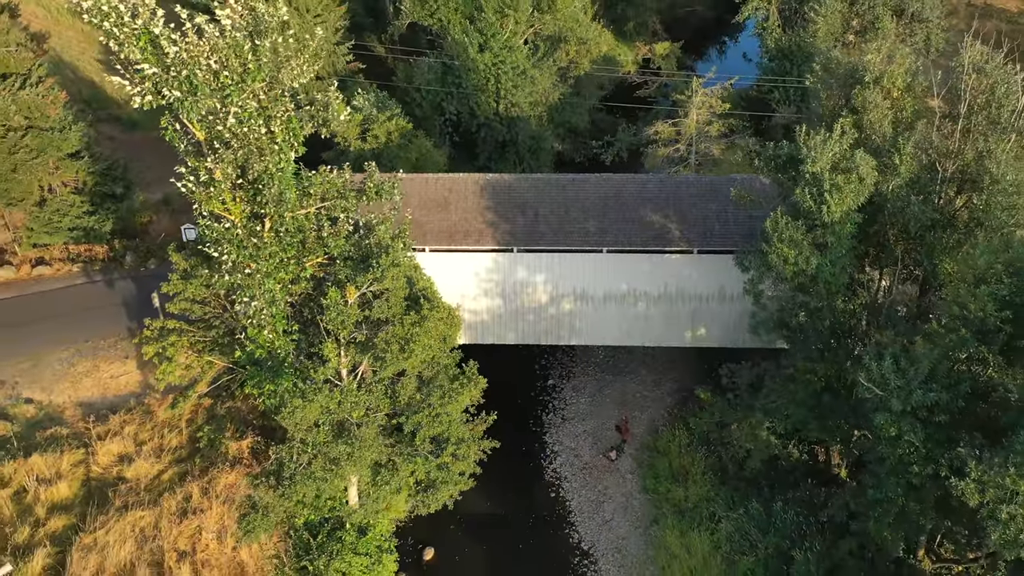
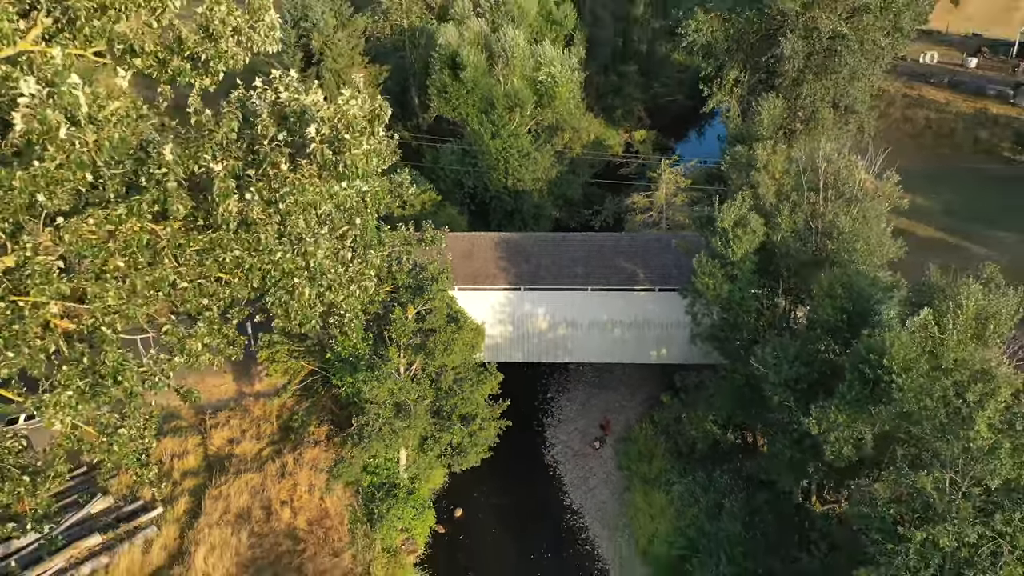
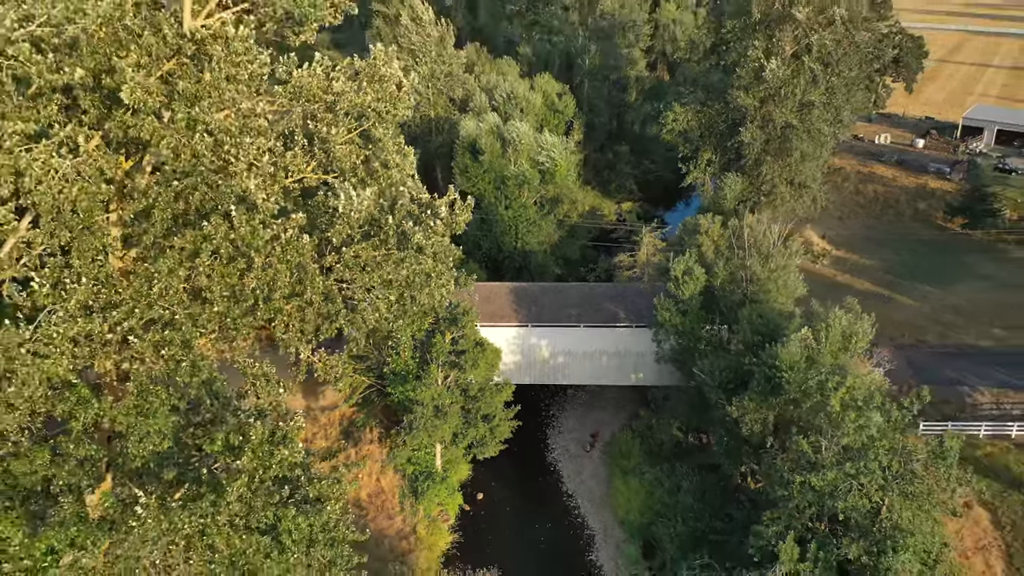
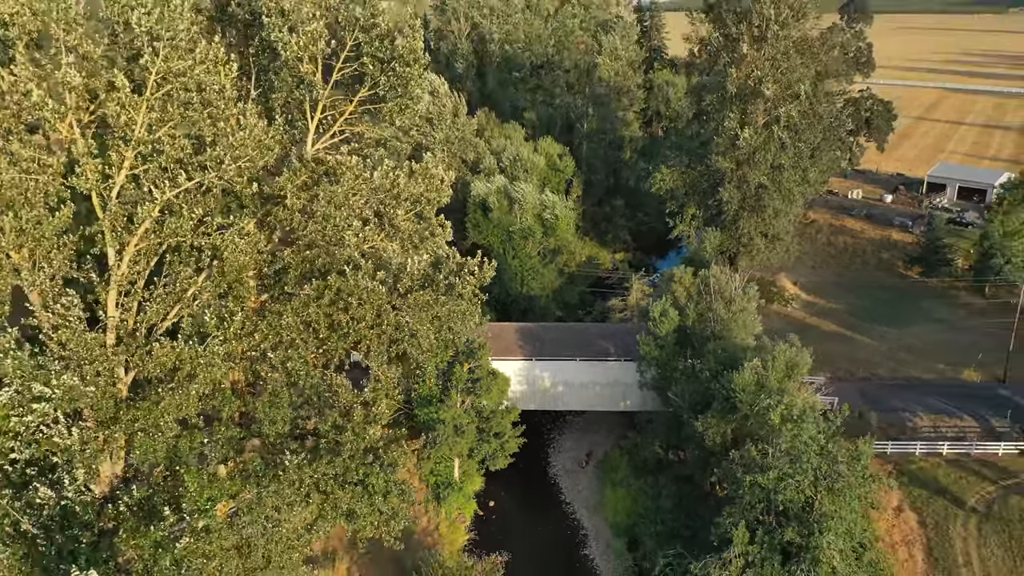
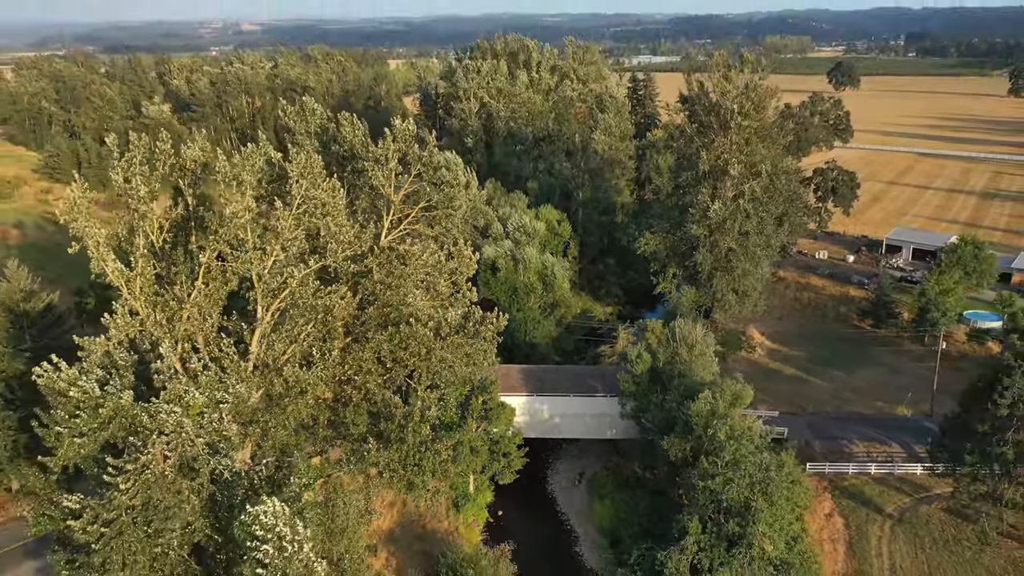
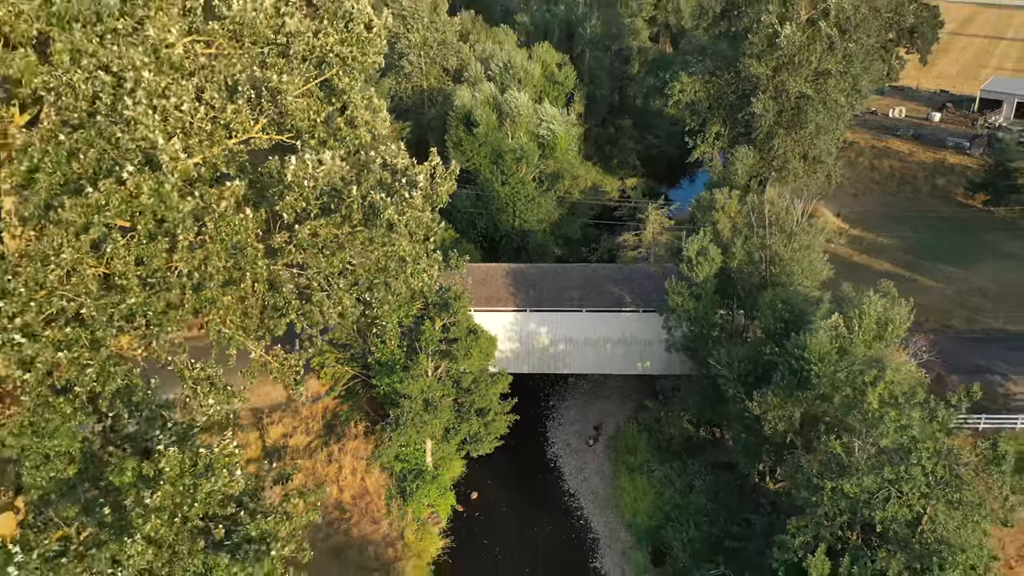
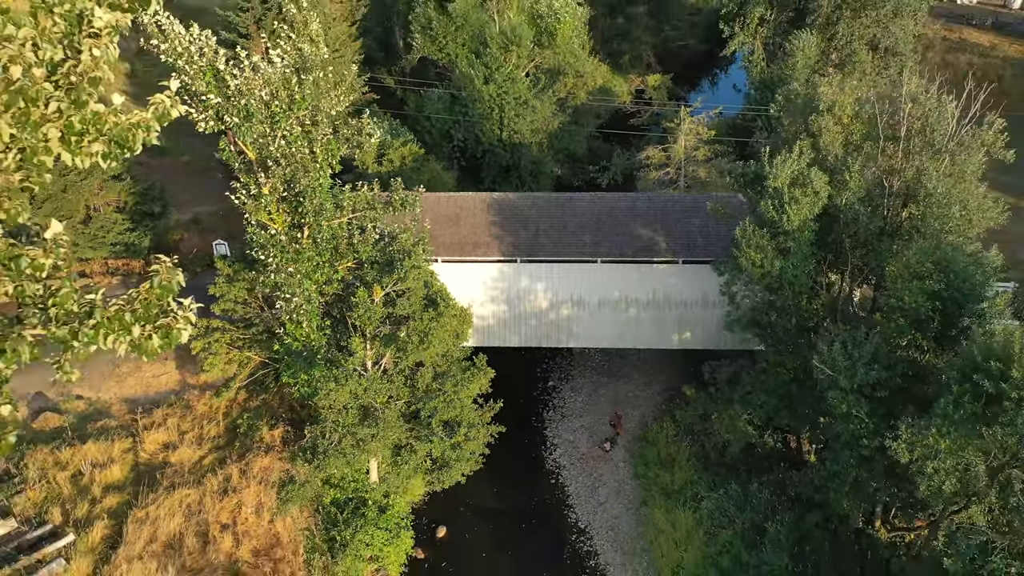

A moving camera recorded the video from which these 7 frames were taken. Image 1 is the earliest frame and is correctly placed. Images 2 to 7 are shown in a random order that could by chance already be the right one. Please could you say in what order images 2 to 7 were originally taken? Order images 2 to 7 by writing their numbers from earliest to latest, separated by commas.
7, 2, 6, 3, 4, 5
